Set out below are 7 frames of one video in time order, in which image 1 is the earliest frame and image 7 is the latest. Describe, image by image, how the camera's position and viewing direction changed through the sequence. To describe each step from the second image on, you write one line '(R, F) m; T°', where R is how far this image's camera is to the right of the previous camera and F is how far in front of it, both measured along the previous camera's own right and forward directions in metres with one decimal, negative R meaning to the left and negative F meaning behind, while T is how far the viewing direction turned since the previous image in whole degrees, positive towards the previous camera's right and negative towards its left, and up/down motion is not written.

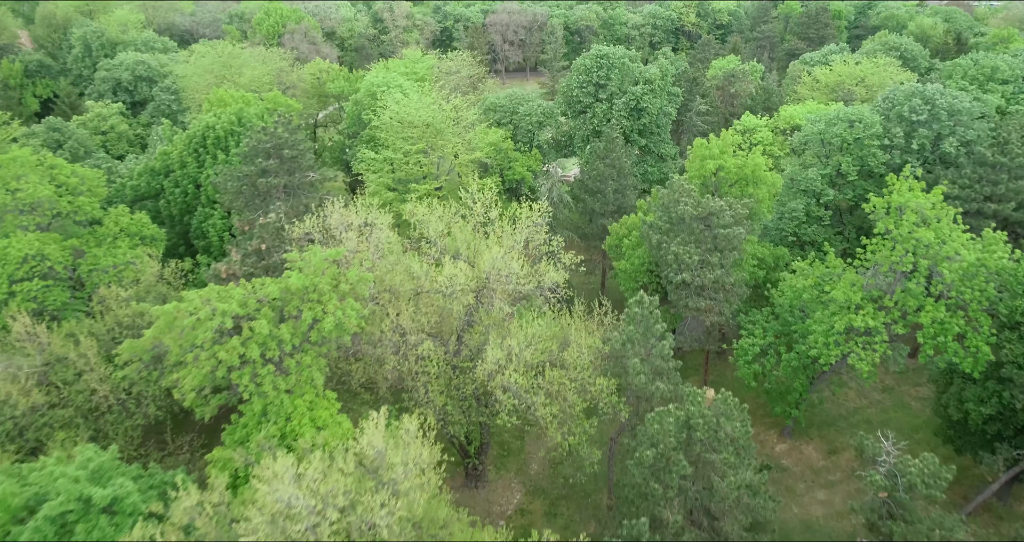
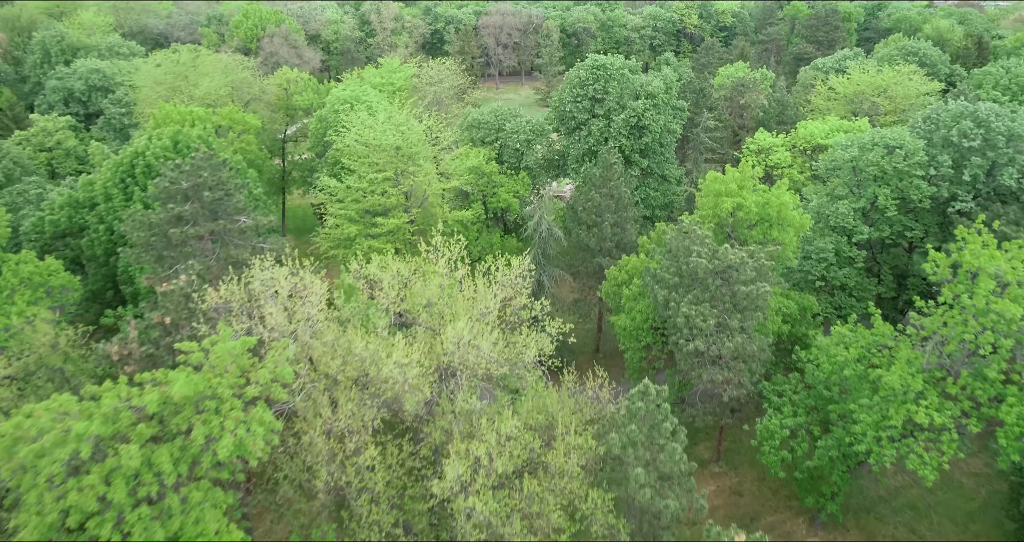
(+0.8, +4.5) m; 0°
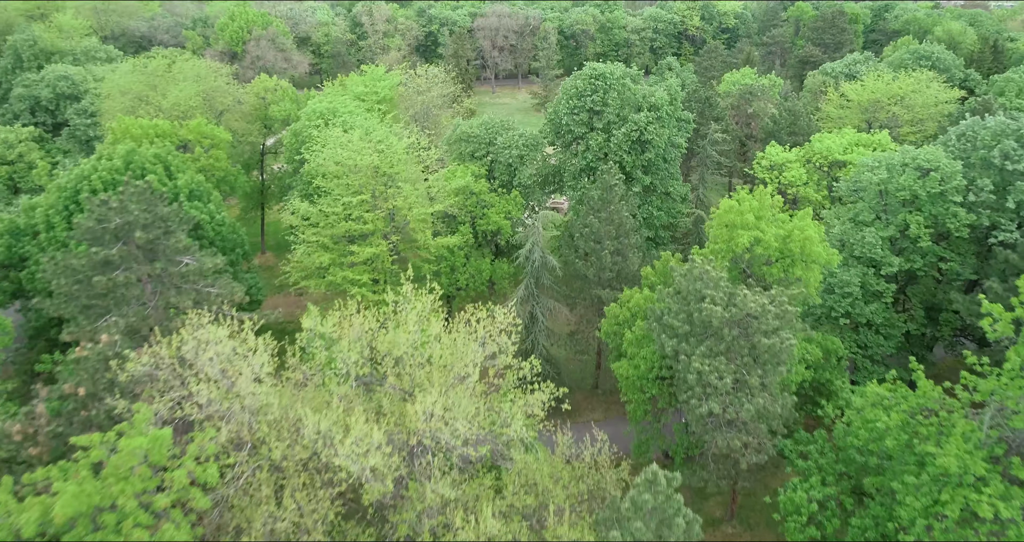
(+0.4, +2.7) m; 0°
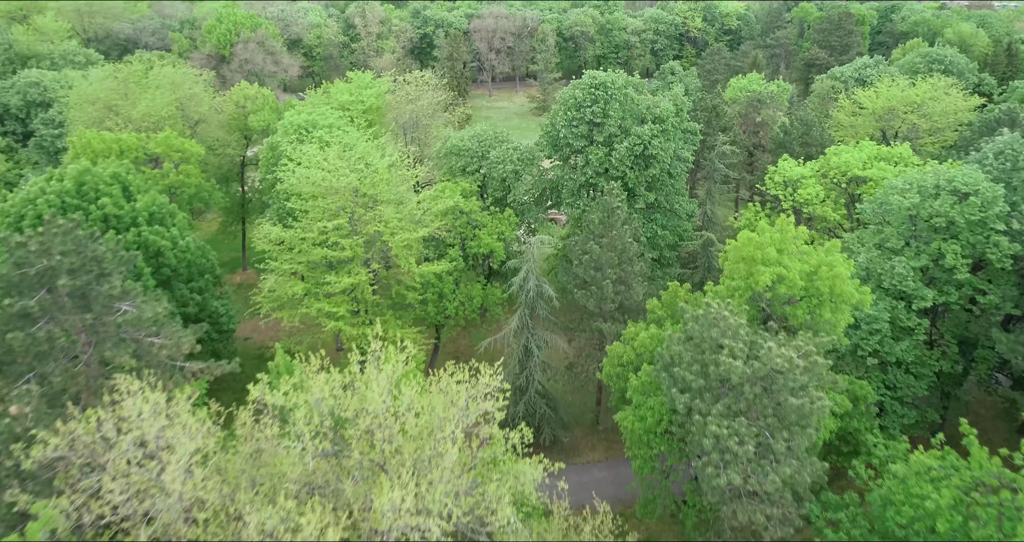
(+0.3, +2.3) m; 0°
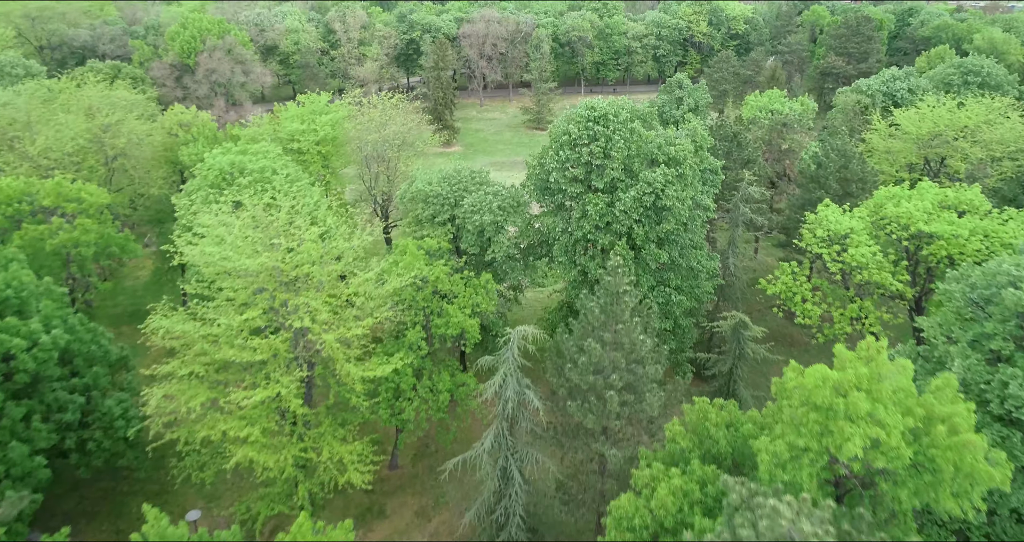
(+0.8, +5.9) m; 0°
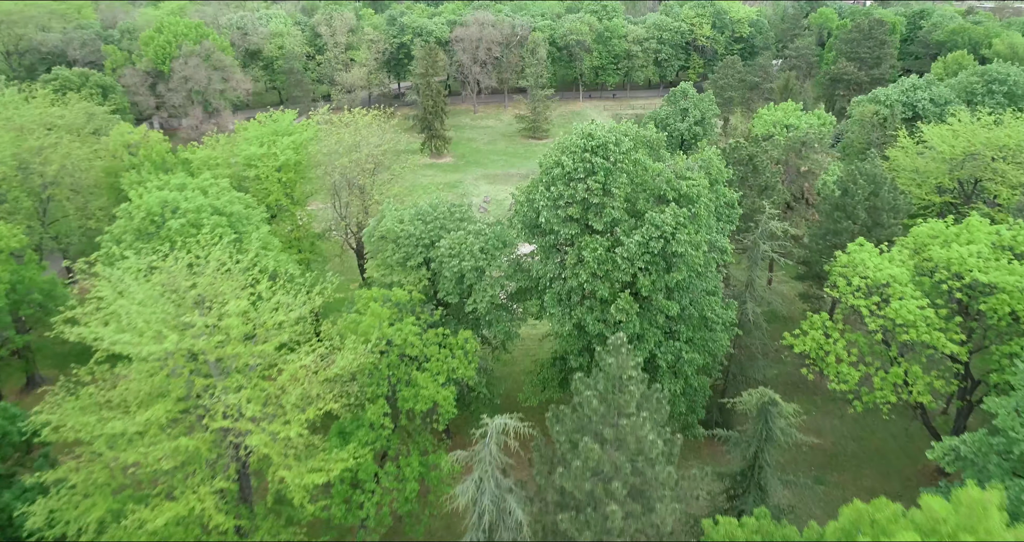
(+0.5, +3.6) m; 0°
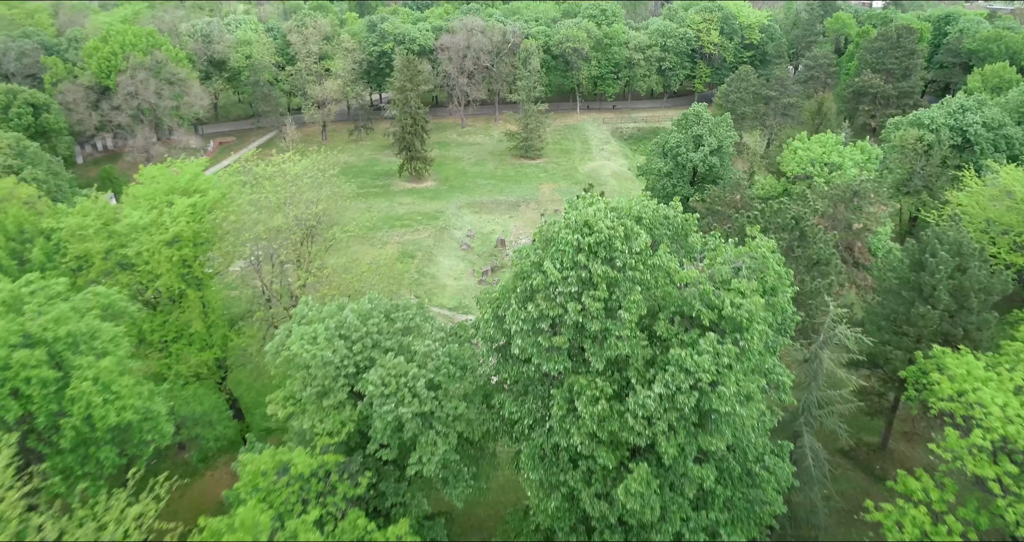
(+0.9, +6.7) m; 0°
